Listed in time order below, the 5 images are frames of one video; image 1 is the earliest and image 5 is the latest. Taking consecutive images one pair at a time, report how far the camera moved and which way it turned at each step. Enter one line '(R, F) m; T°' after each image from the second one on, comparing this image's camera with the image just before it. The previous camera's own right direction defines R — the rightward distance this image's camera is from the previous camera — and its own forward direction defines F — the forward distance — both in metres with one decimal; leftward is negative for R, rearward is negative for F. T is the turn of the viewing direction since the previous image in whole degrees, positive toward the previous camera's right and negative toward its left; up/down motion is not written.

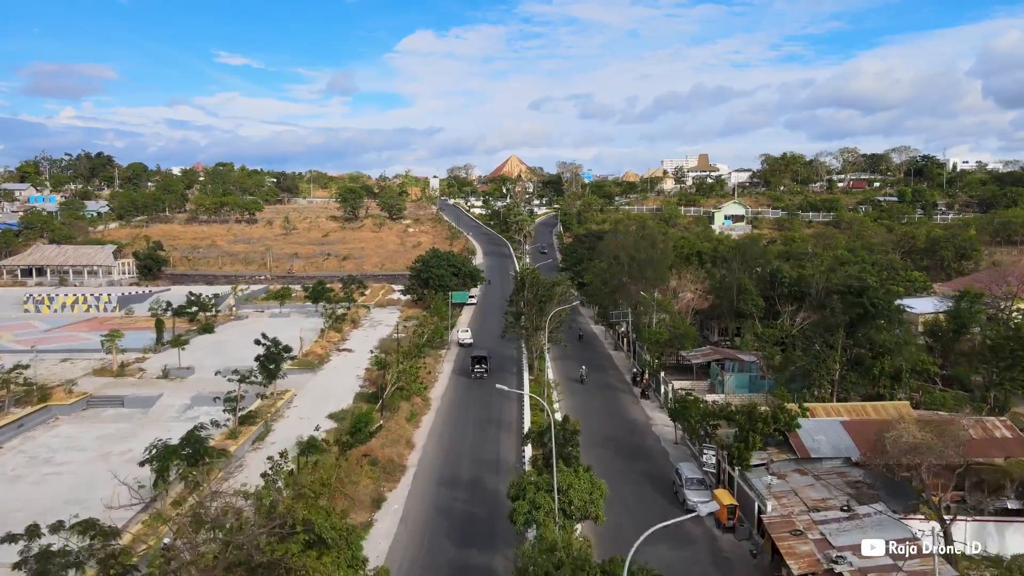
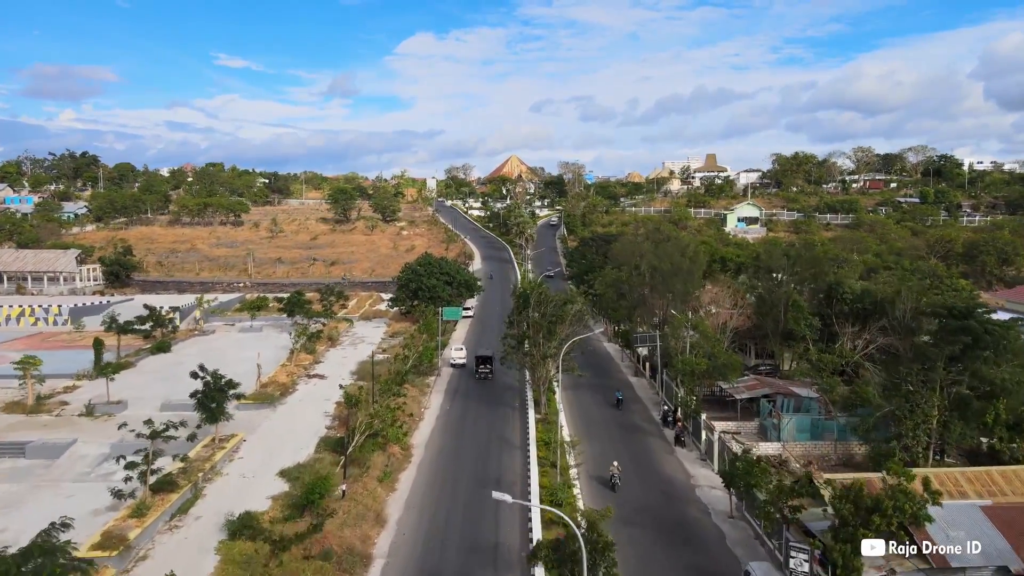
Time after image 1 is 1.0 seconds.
(-0.1, +6.9) m; 0°
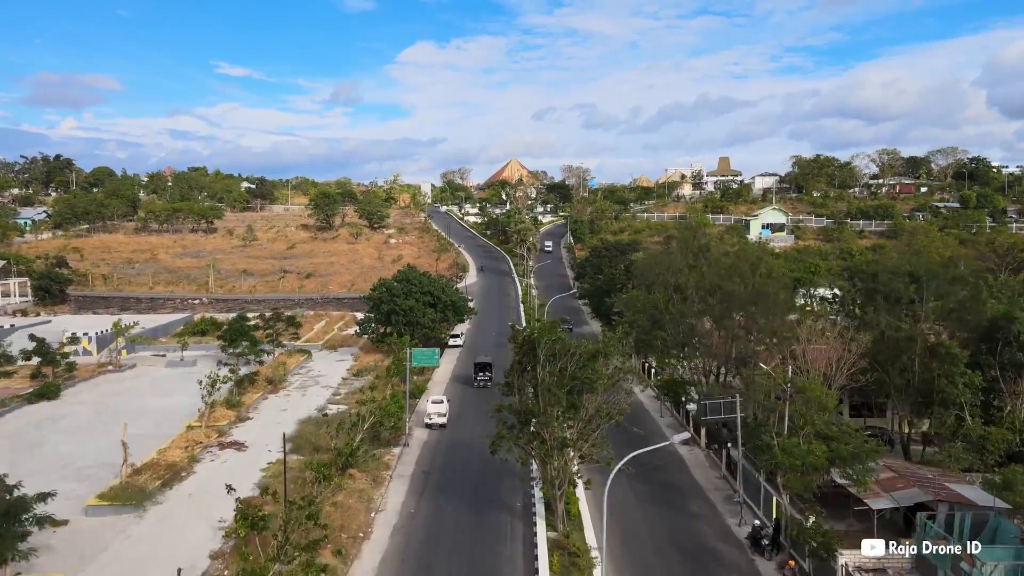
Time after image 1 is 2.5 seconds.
(+0.1, +11.1) m; 0°
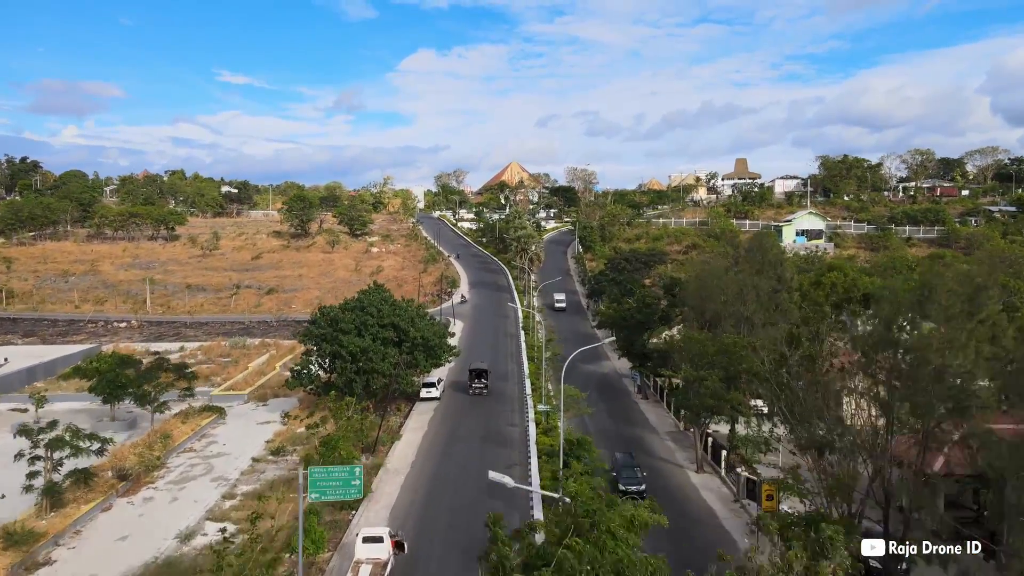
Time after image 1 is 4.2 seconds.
(+0.2, +12.6) m; 0°
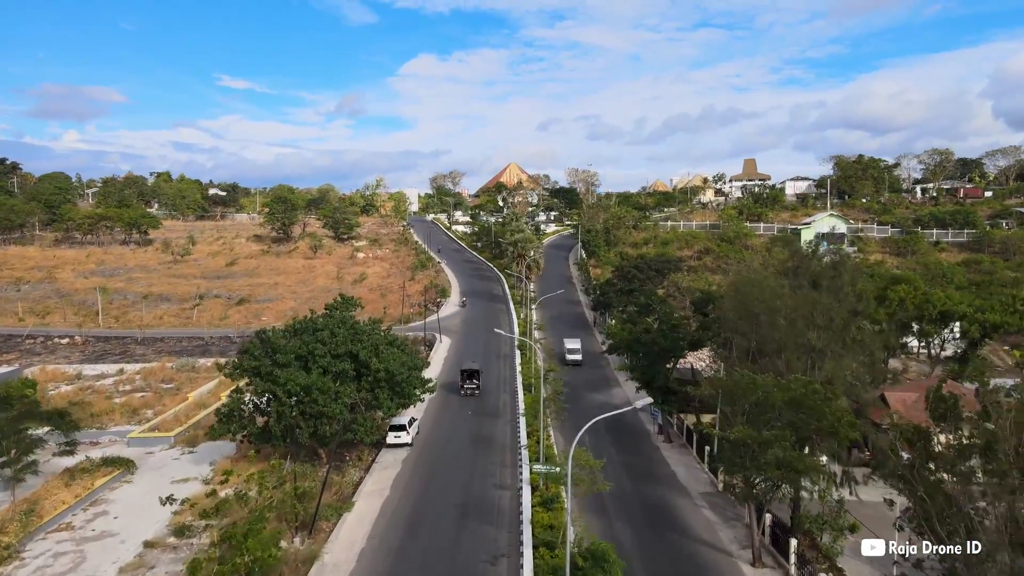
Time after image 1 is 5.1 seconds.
(+0.4, +6.6) m; 0°
